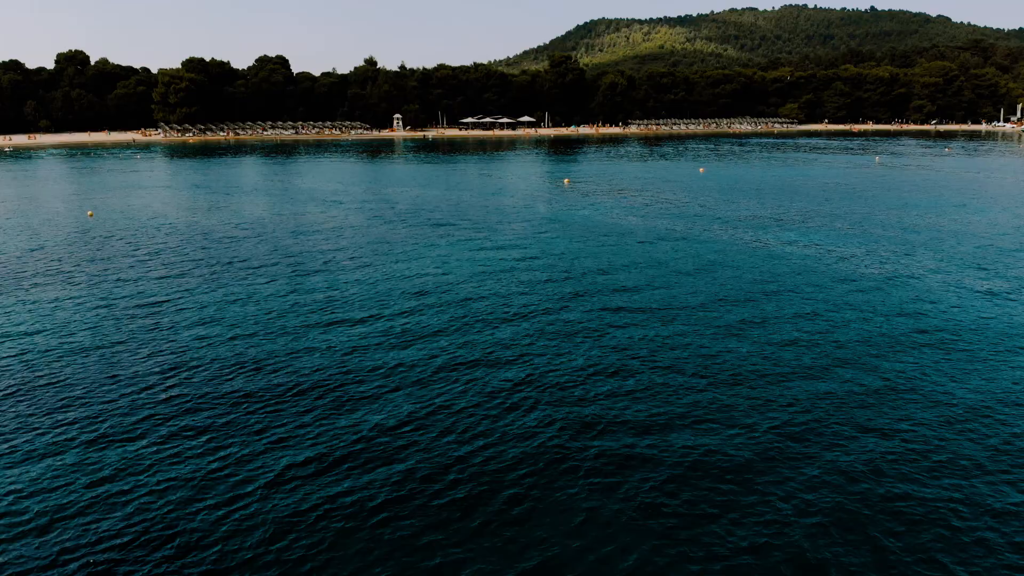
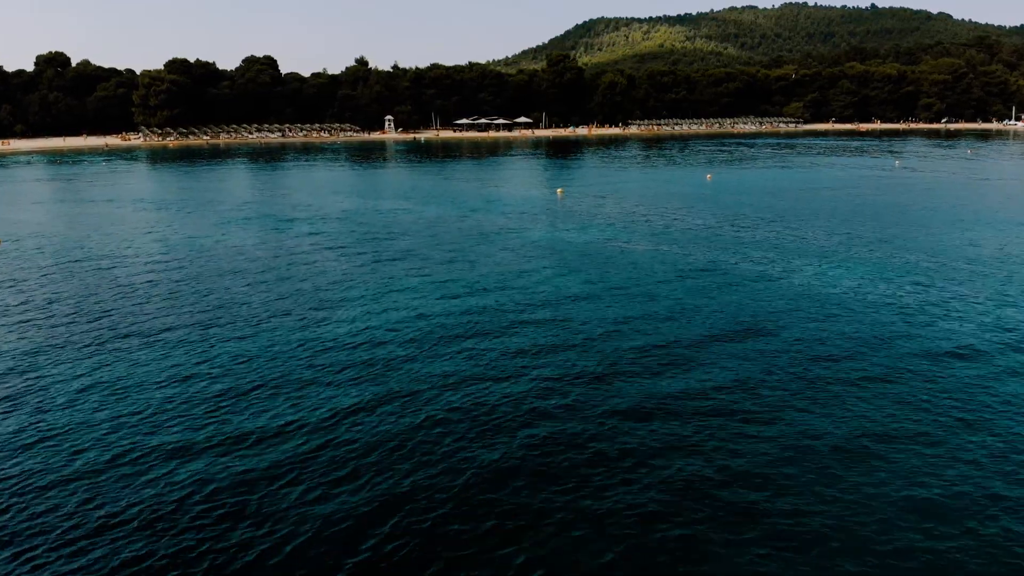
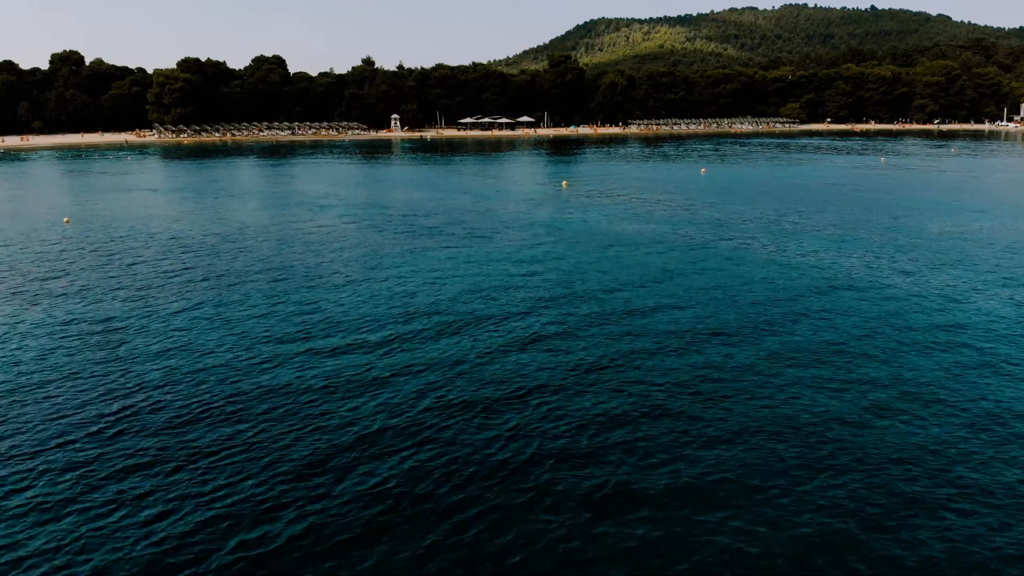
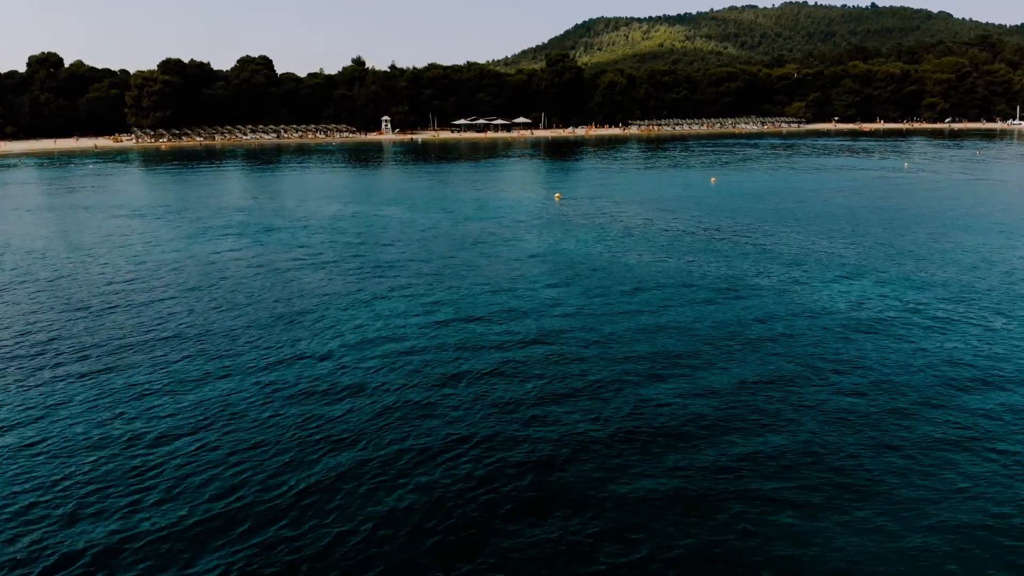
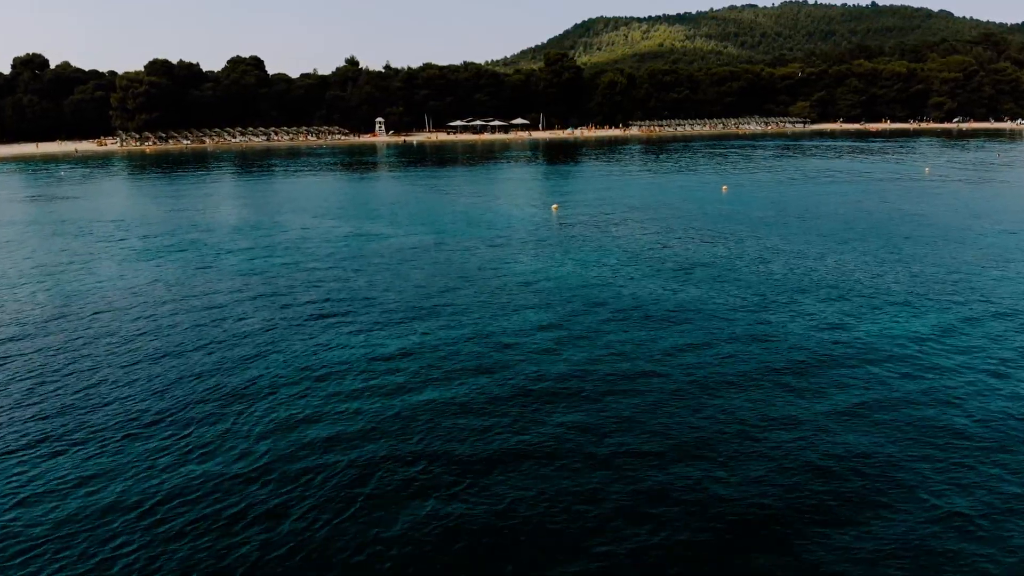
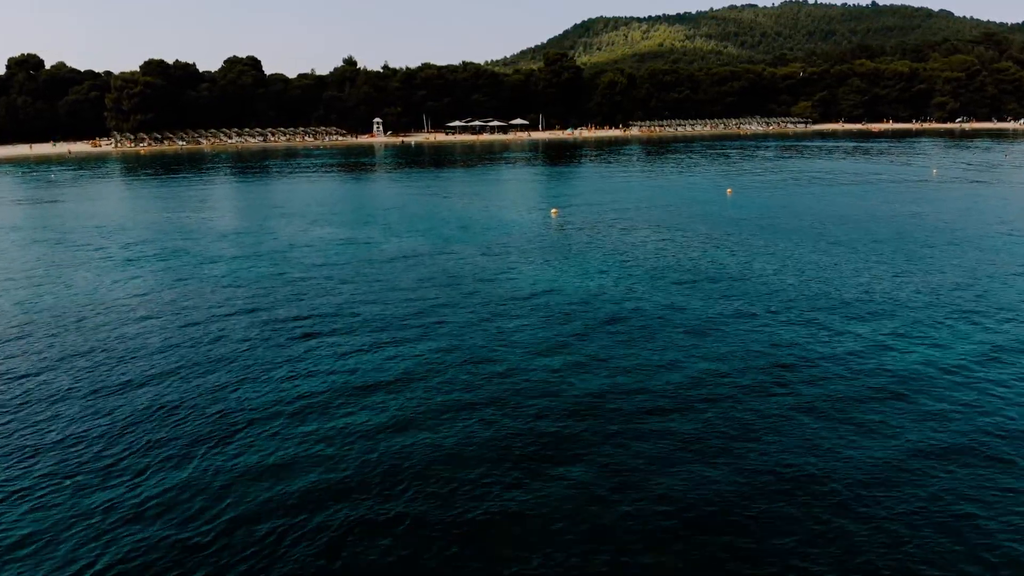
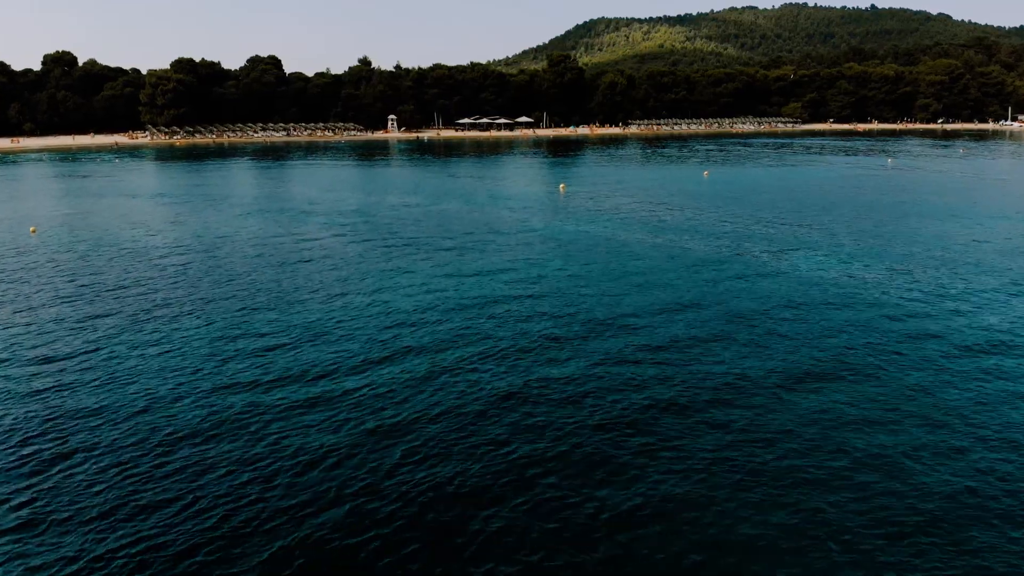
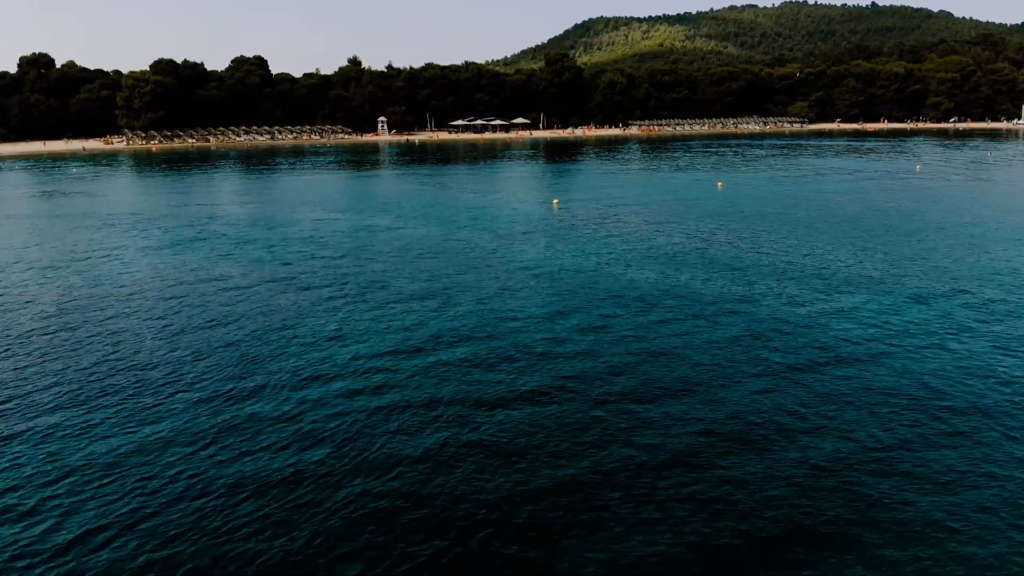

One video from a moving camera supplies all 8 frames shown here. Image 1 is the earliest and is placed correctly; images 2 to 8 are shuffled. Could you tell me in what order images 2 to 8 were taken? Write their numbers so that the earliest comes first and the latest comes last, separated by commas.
3, 7, 2, 4, 8, 5, 6
